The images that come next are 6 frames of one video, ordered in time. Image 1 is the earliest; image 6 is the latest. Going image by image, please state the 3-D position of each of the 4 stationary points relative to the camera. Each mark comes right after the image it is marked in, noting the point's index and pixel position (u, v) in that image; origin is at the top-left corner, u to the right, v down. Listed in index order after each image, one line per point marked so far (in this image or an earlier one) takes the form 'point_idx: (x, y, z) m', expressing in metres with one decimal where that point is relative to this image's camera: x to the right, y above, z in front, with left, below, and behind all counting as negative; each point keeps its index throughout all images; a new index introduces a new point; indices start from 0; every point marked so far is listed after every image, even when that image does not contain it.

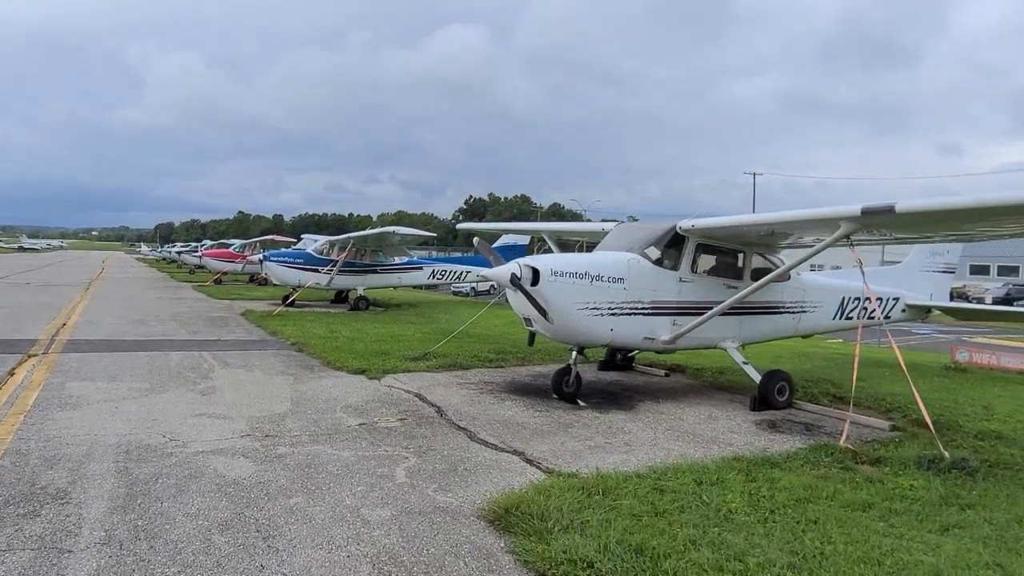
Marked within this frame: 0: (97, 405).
0: (-3.8, -1.1, +6.3) m
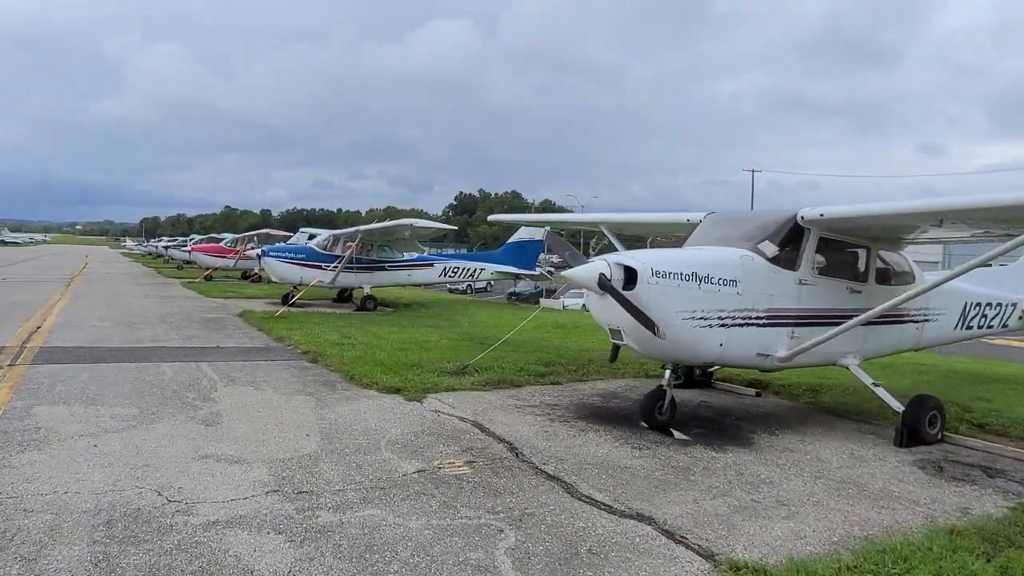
0: (-3.1, -1.1, +4.9) m
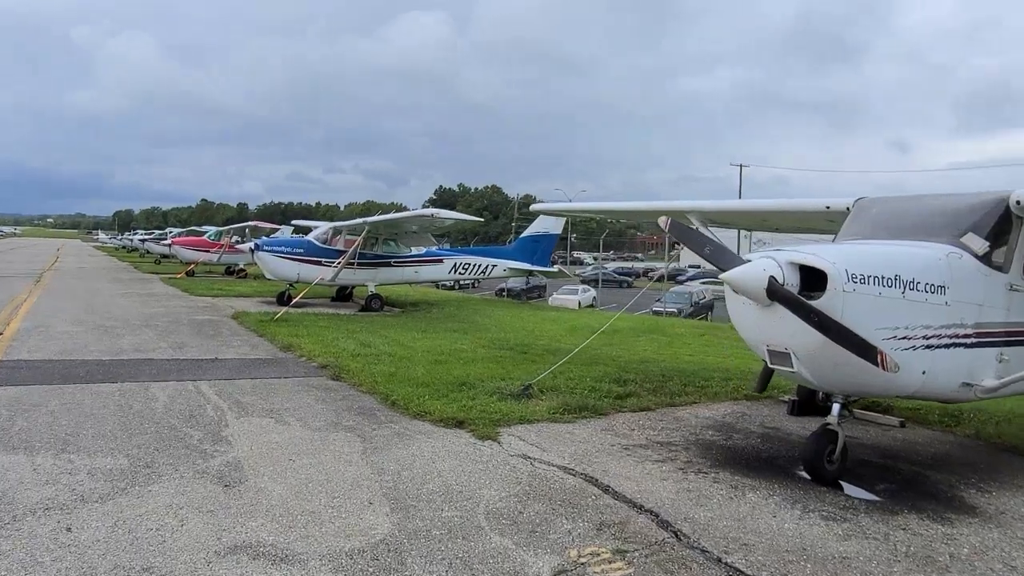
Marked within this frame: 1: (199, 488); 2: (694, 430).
0: (-2.3, -1.1, +3.3) m
1: (-1.8, -1.1, +3.9) m
2: (+1.4, -1.1, +5.6) m
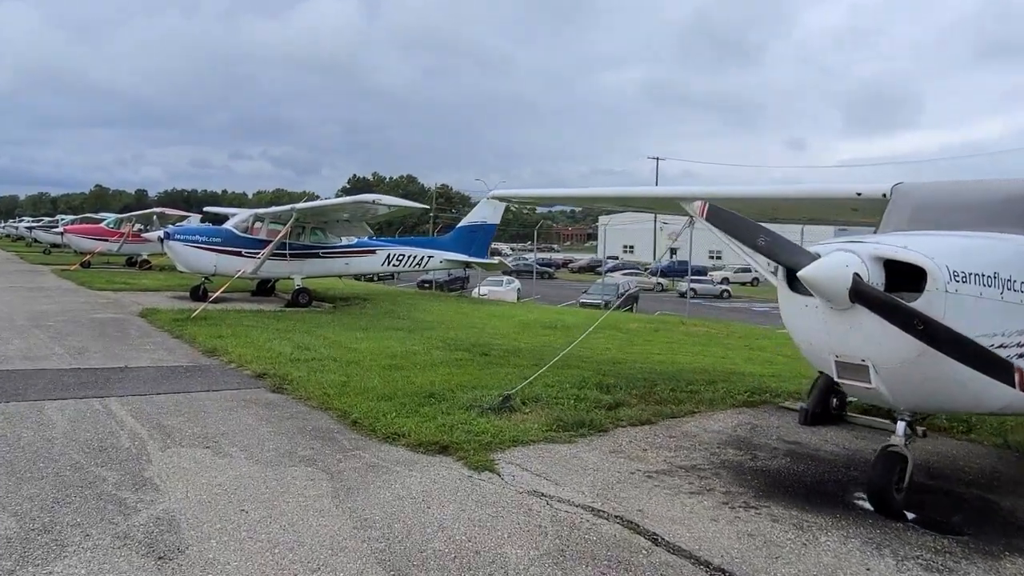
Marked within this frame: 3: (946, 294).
0: (-2.1, -1.1, +2.2) m
1: (-1.6, -1.1, +2.8) m
2: (+1.4, -1.1, +4.9) m
3: (+2.0, 0.0, +3.2) m
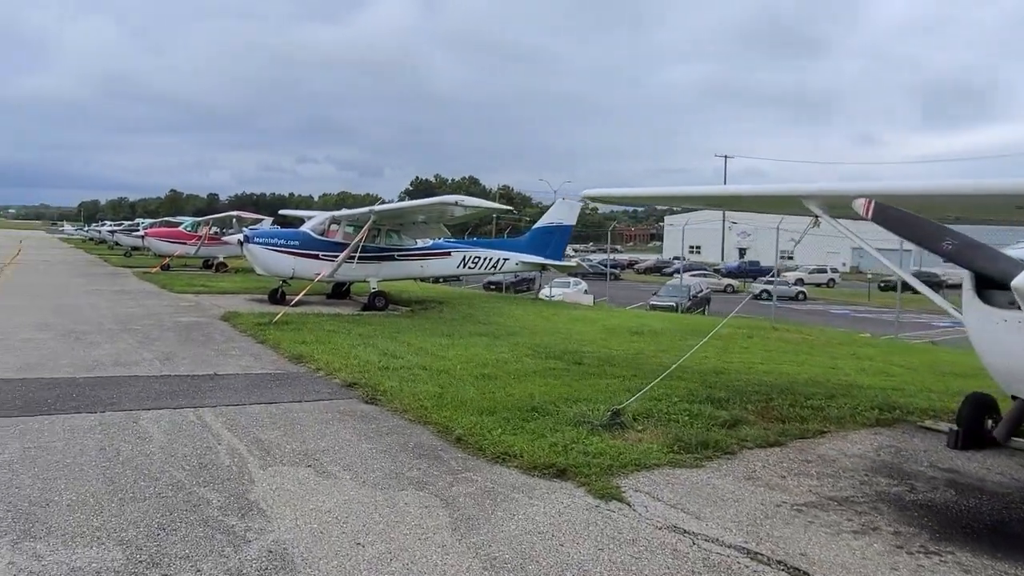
0: (-1.5, -1.2, +2.0) m
1: (-1.0, -1.2, +2.6) m
2: (+2.1, -1.1, +4.3) m
3: (+2.6, -0.1, +2.6) m
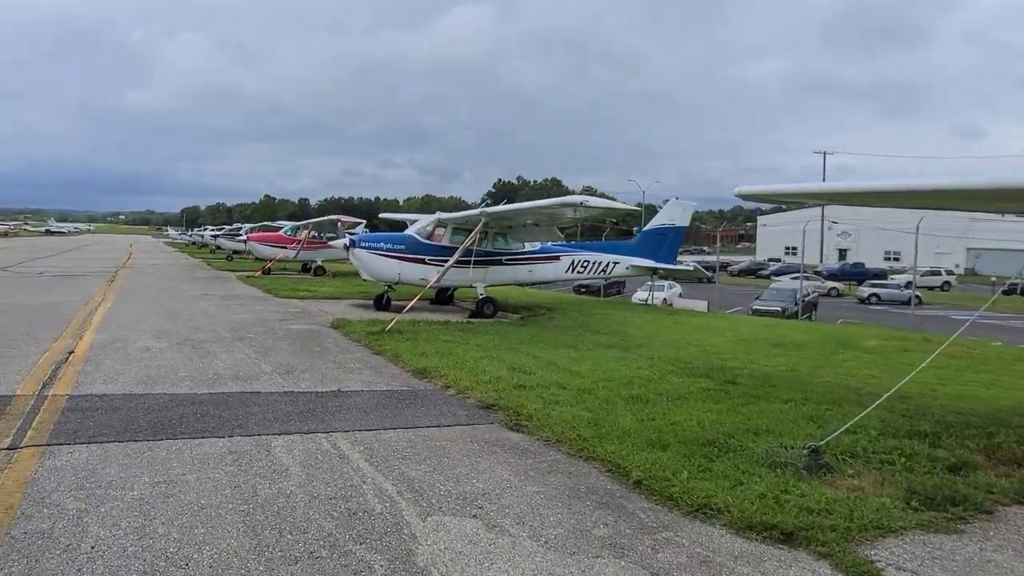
0: (-0.8, -1.3, +1.4) m
1: (-0.2, -1.2, +1.9) m
2: (+3.2, -1.2, +3.3) m
3: (+3.4, -0.2, +1.5) m
